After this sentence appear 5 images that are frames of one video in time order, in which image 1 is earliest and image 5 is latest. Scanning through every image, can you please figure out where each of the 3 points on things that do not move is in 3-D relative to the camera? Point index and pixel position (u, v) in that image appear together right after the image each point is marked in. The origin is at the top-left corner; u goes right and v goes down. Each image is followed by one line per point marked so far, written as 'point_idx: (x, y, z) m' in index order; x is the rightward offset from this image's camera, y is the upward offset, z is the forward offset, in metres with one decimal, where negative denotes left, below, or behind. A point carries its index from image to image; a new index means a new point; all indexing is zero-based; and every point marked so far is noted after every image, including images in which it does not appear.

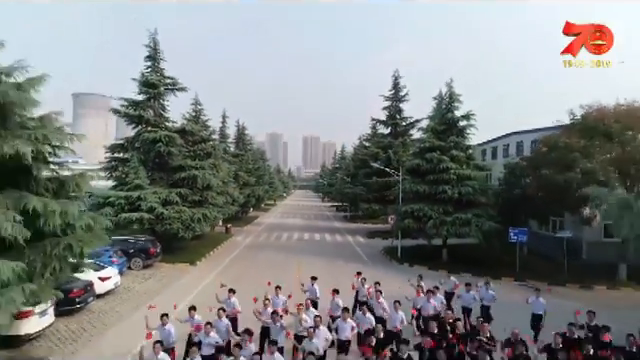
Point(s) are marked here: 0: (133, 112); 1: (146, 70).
0: (-6.1, +2.3, +17.8) m
1: (-5.6, +3.6, +17.5) m
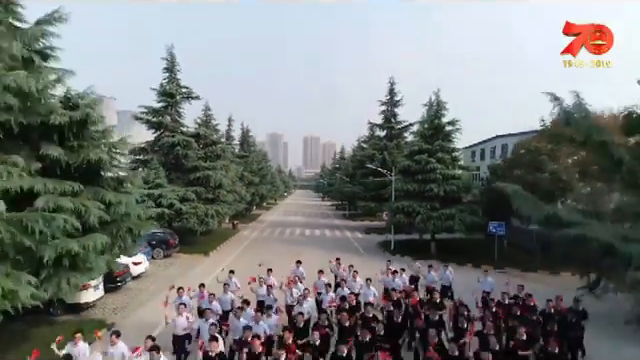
0: (-6.0, +2.3, +19.9) m
1: (-5.6, +3.6, +19.6) m
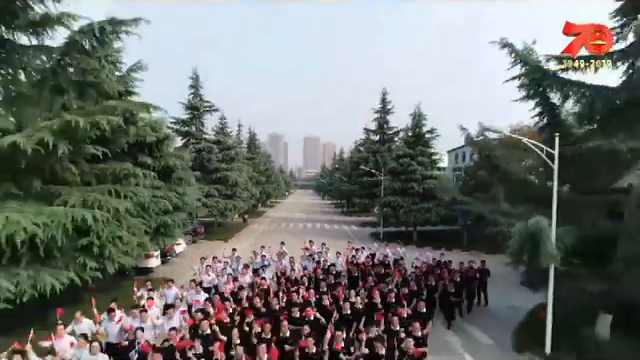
0: (-6.0, +2.3, +23.9) m
1: (-5.5, +3.7, +23.7) m
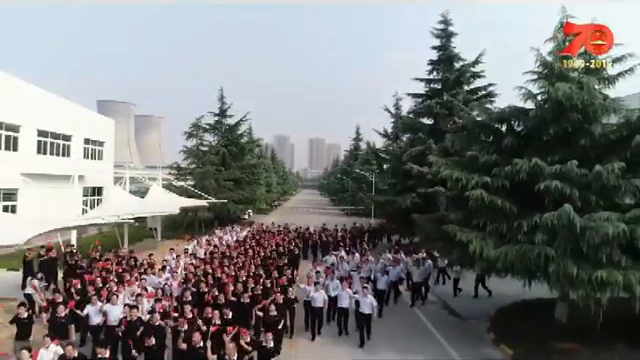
0: (-6.4, +2.2, +34.0) m
1: (-5.9, +3.6, +33.8) m
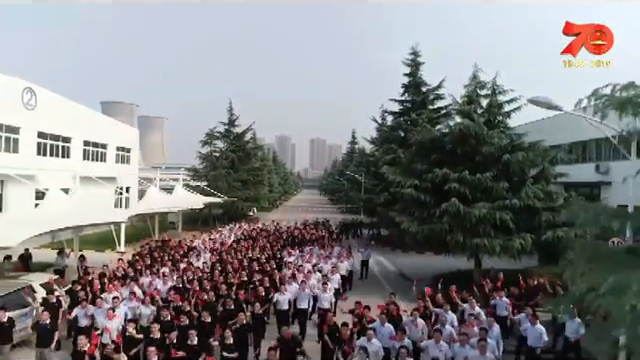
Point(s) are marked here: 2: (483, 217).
0: (-6.8, +2.1, +41.1) m
1: (-6.4, +3.5, +40.8) m
2: (+5.3, -1.3, +18.0) m
